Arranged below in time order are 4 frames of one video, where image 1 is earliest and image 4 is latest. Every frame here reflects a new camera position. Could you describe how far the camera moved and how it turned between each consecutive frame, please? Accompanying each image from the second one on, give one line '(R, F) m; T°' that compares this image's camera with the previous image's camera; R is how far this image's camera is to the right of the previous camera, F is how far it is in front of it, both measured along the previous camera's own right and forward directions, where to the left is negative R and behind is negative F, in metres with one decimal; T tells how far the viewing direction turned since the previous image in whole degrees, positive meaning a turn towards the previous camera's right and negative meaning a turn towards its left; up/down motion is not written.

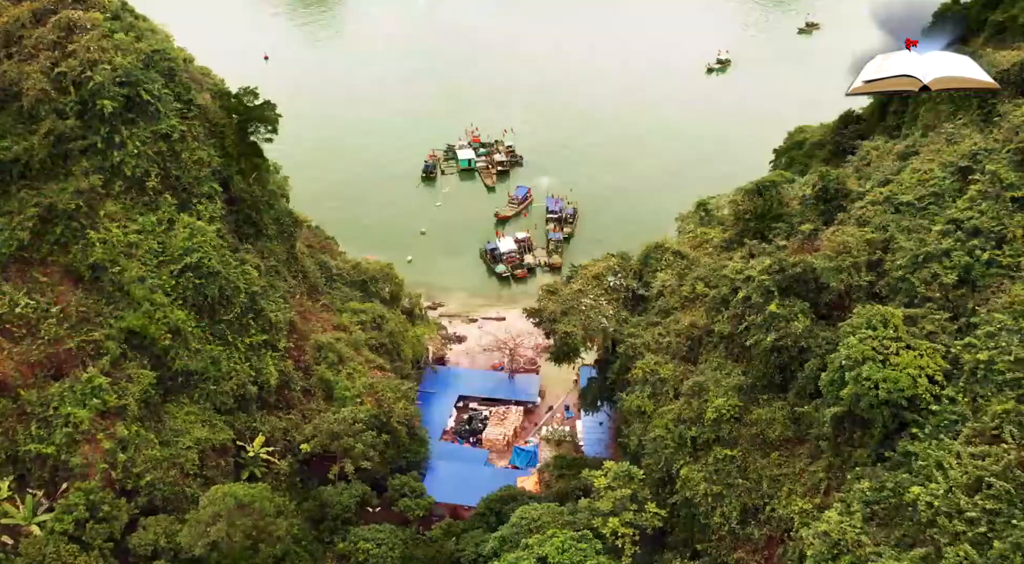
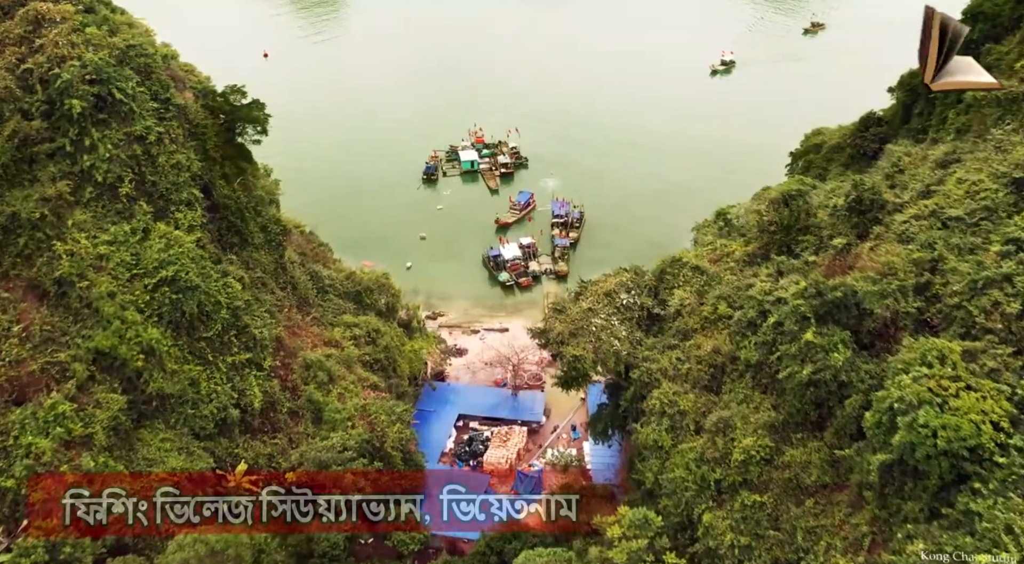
(0.0, +1.9) m; 0°
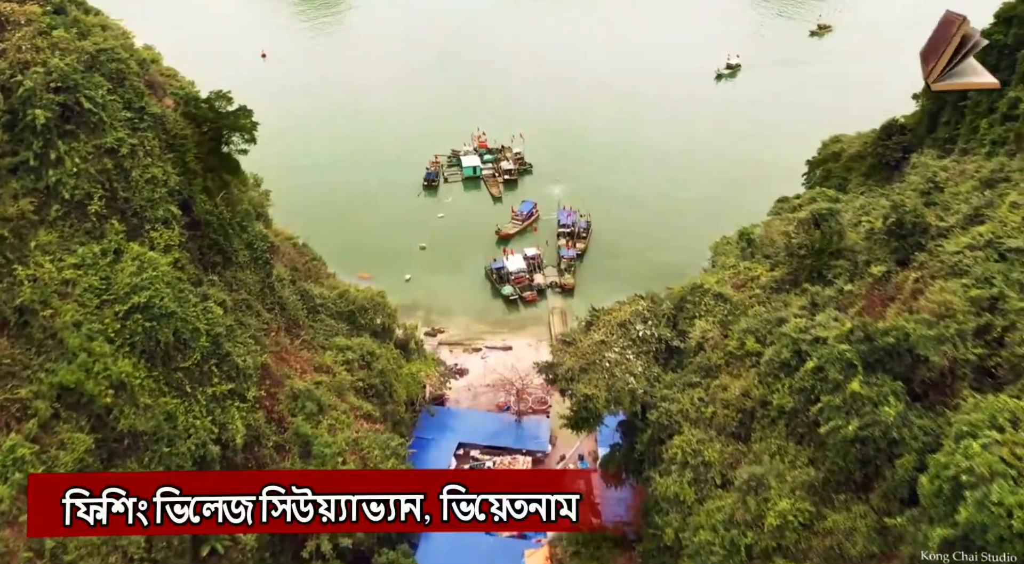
(-0.1, +1.8) m; 0°
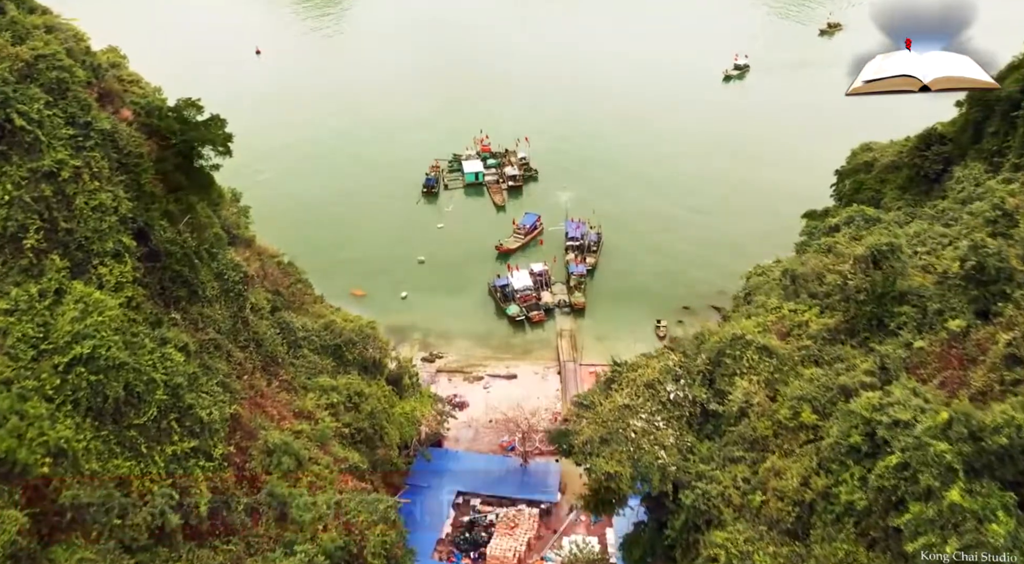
(-0.1, +2.9) m; 0°
